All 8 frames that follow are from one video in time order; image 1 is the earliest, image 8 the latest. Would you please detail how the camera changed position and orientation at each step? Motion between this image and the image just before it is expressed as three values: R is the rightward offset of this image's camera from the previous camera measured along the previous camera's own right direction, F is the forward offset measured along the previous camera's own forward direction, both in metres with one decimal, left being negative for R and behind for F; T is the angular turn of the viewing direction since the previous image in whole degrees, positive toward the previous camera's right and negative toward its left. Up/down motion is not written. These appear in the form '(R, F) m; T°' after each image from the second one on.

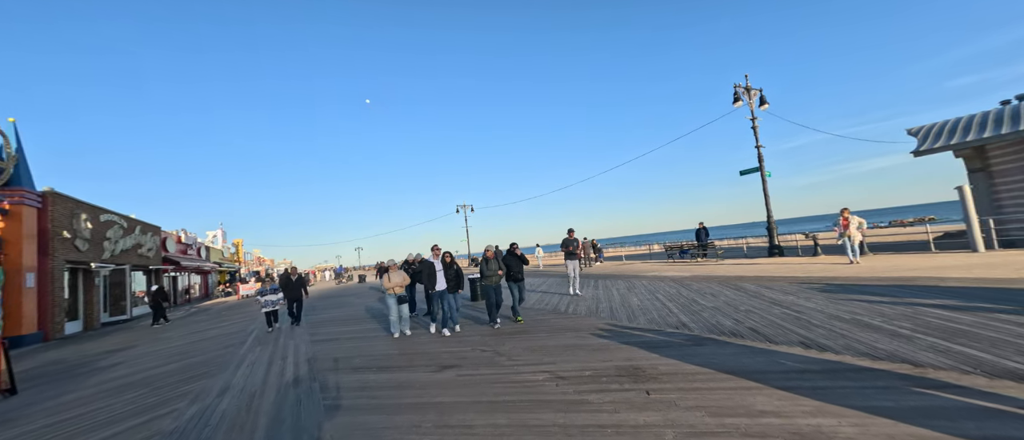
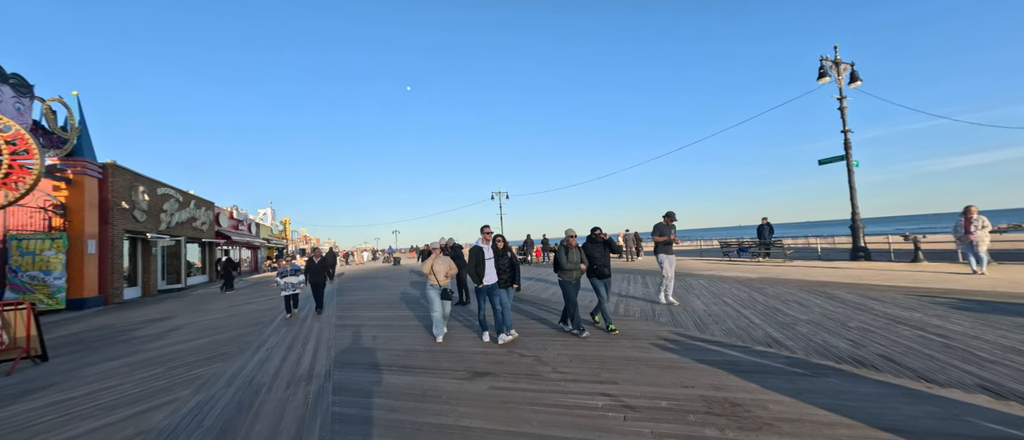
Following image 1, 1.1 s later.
(-0.3, +1.1) m; -6°
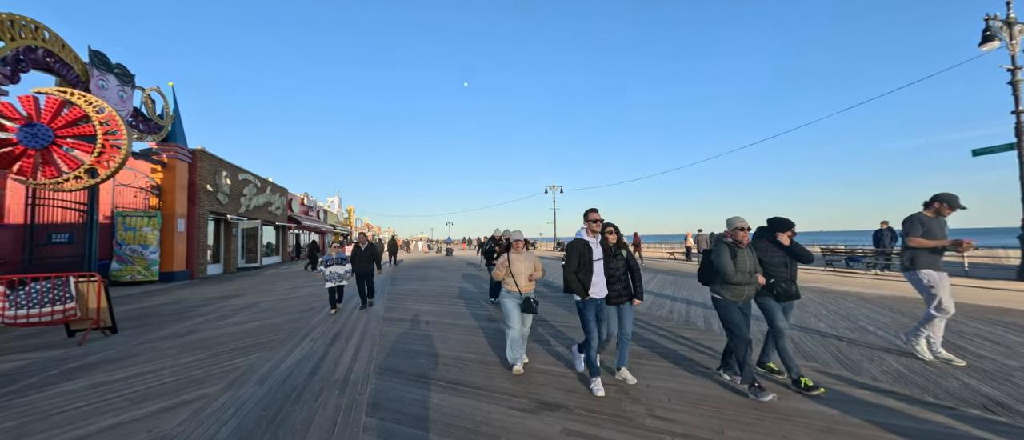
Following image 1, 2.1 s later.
(-0.4, +1.1) m; -9°
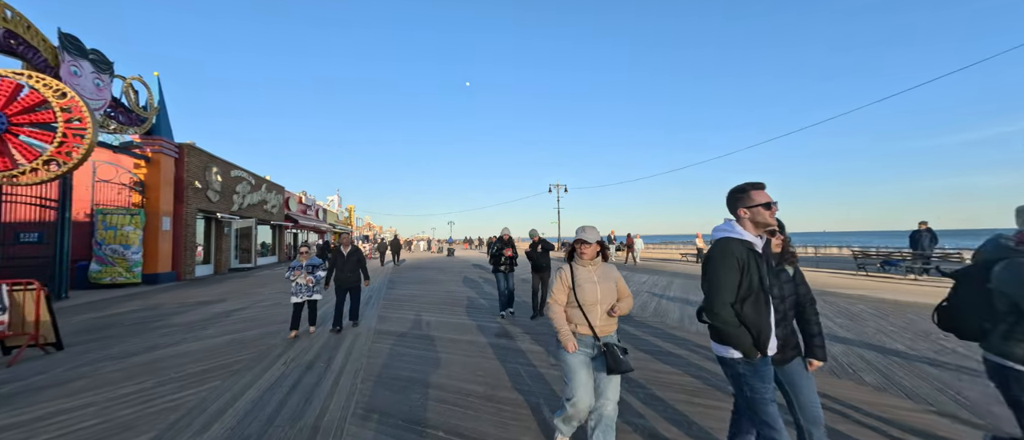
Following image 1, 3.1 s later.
(-0.2, +0.9) m; 0°
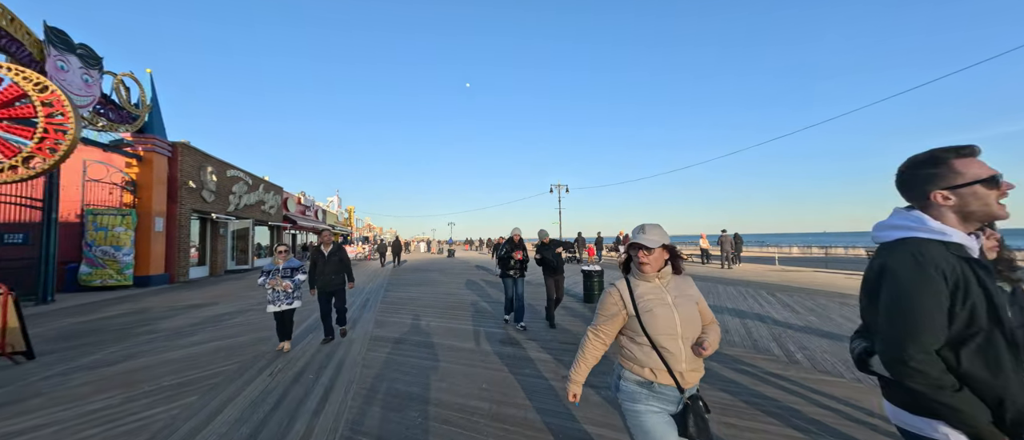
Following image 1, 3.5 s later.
(-0.1, +0.4) m; 0°
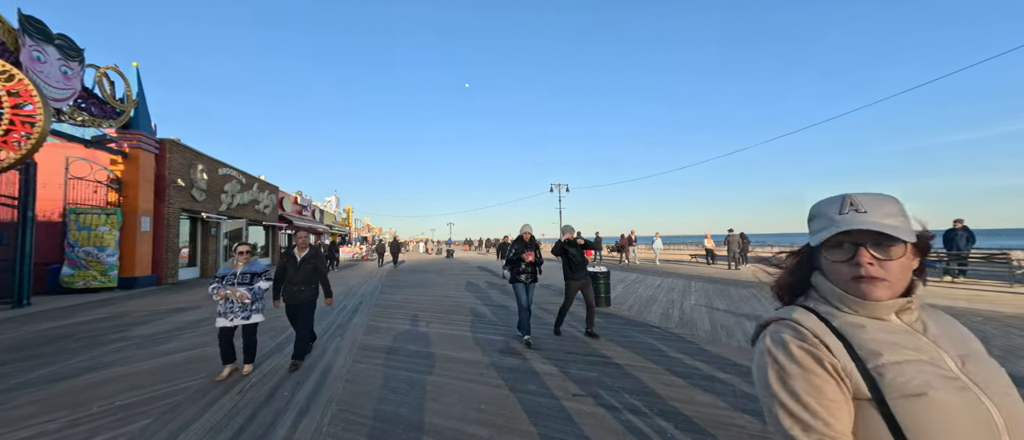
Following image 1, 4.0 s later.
(0.0, +0.5) m; 0°
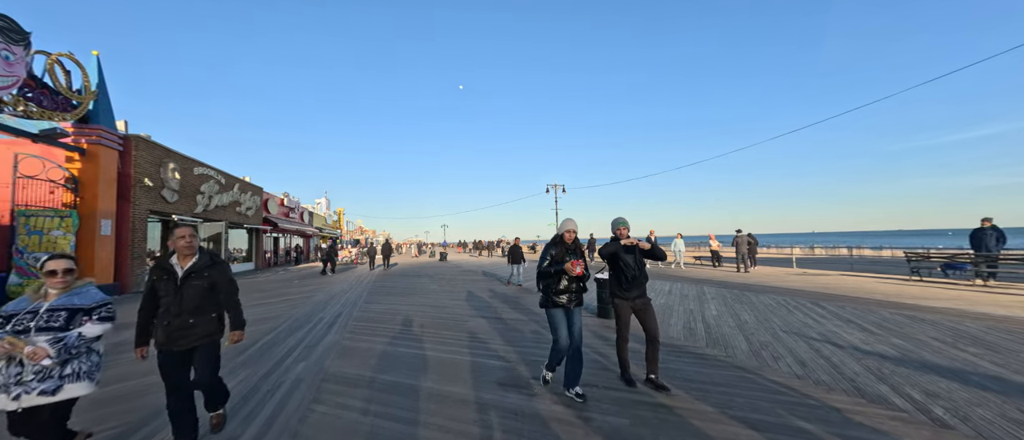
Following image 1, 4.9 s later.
(-0.1, +0.9) m; +1°
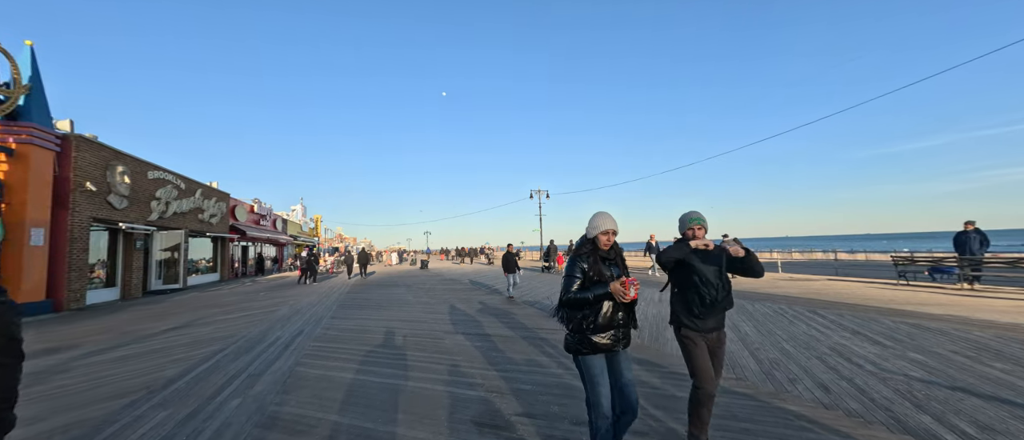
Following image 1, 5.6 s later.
(+0.1, +0.6) m; +3°
